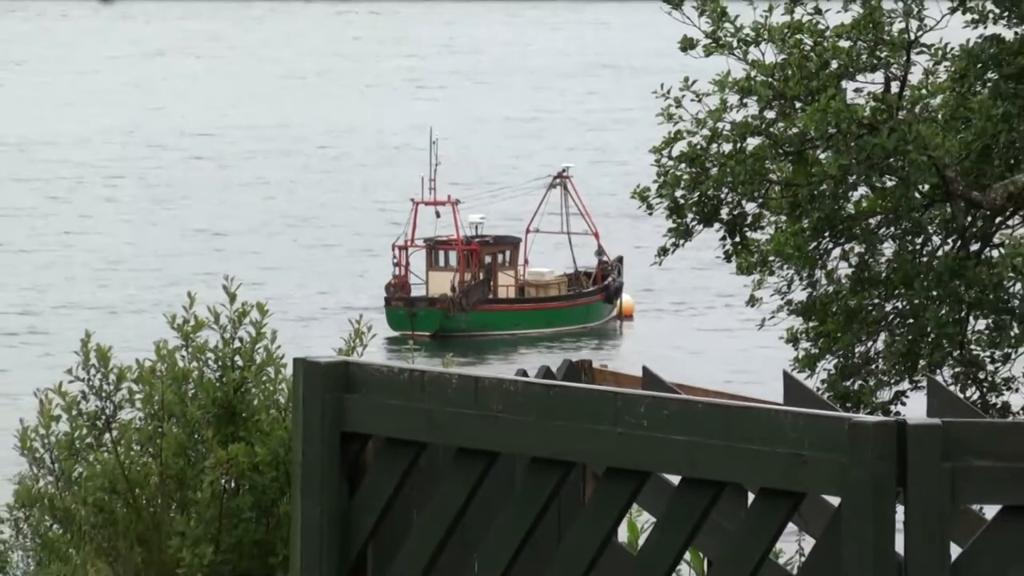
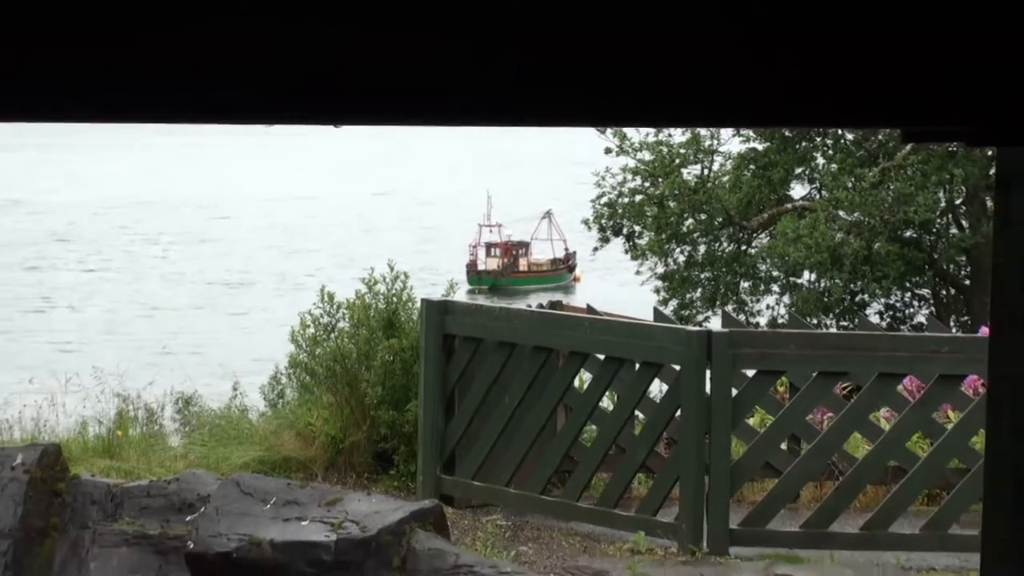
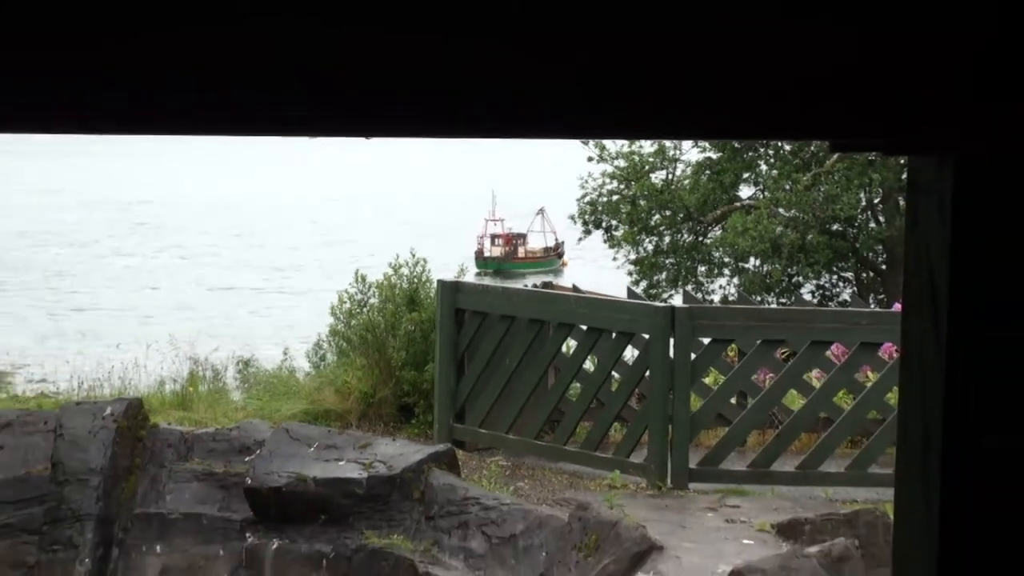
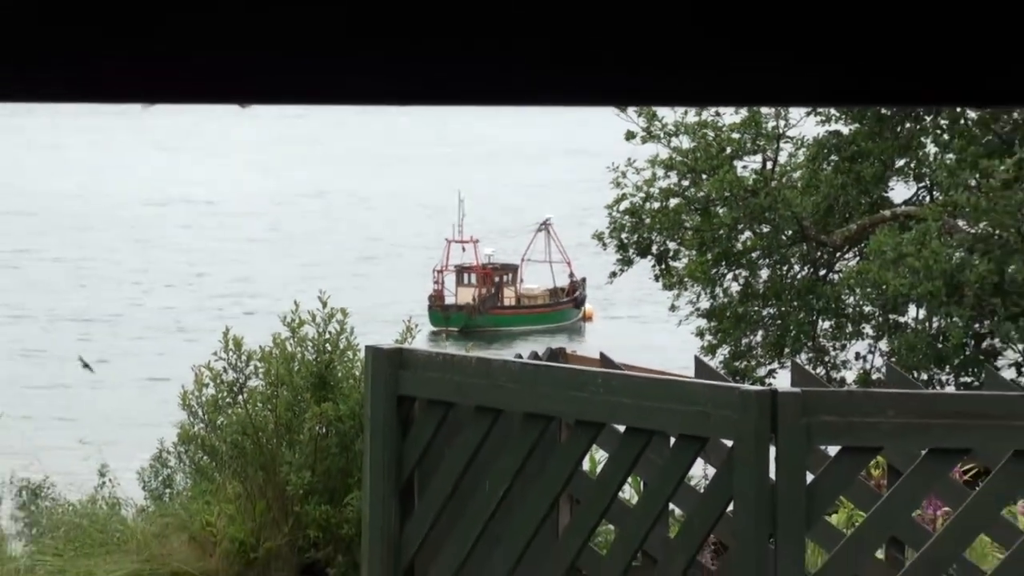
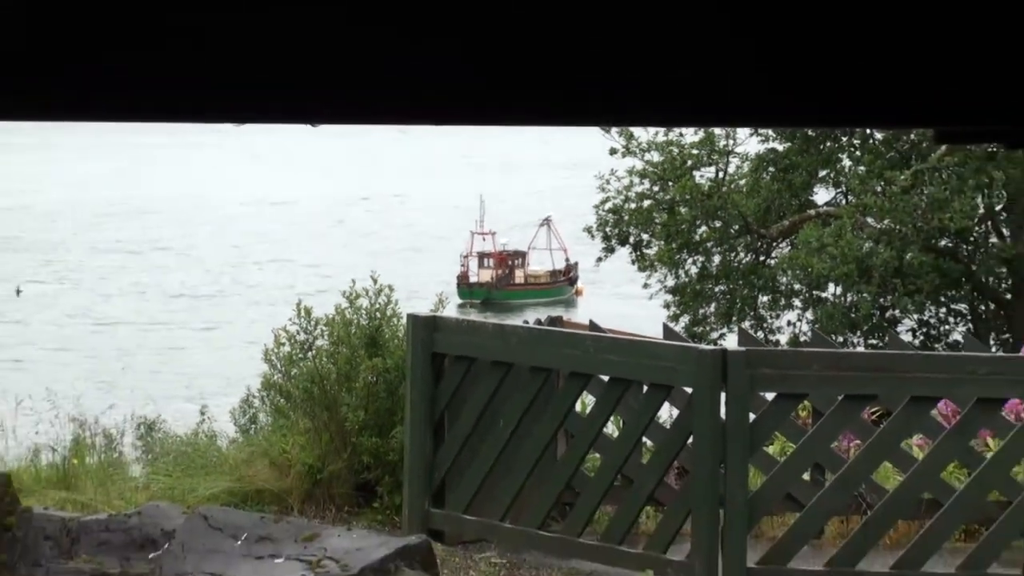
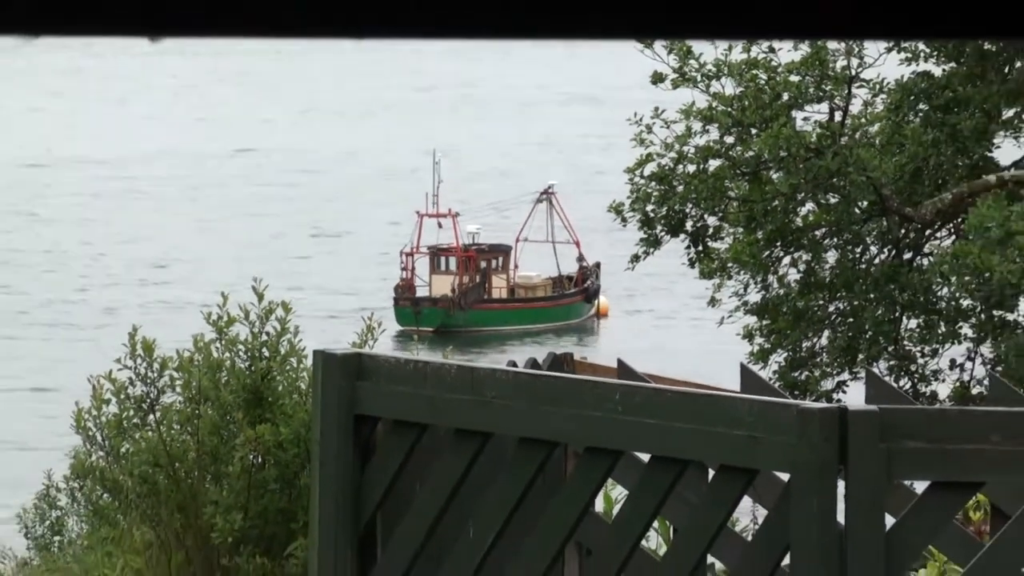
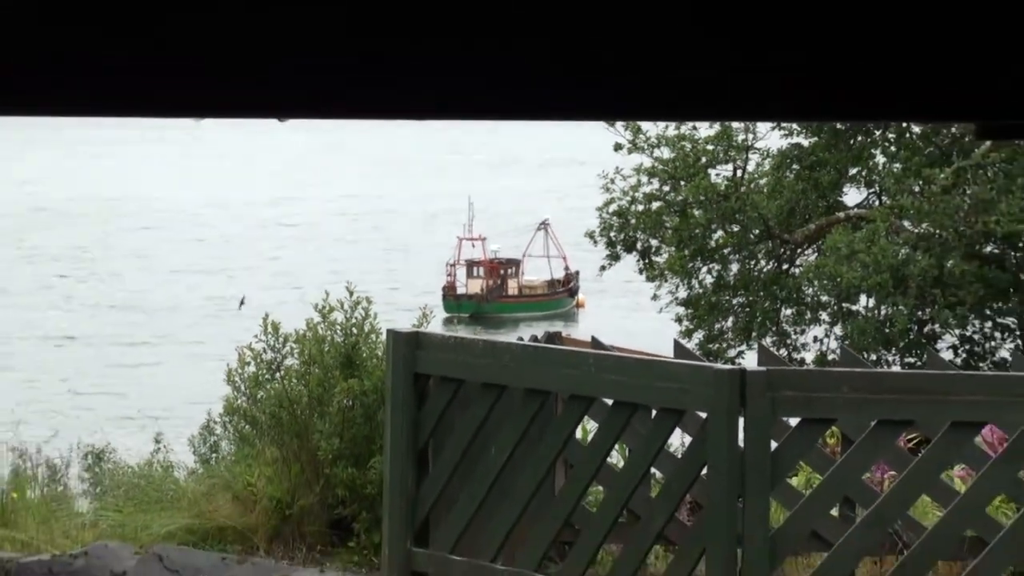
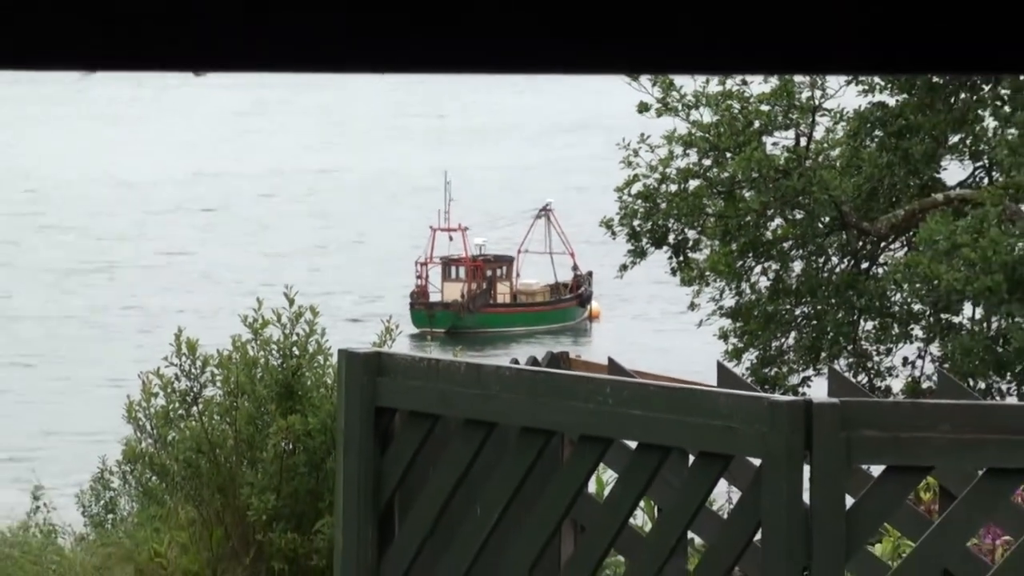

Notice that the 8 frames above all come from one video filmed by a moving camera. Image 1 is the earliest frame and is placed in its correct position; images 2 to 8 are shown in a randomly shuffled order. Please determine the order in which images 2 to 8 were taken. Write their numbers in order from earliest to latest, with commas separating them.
6, 8, 4, 7, 5, 2, 3
